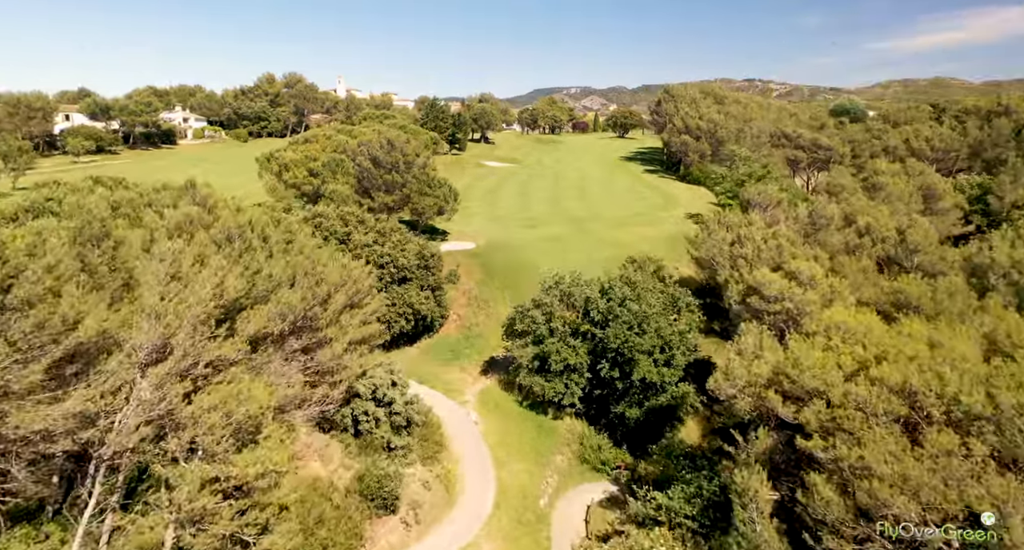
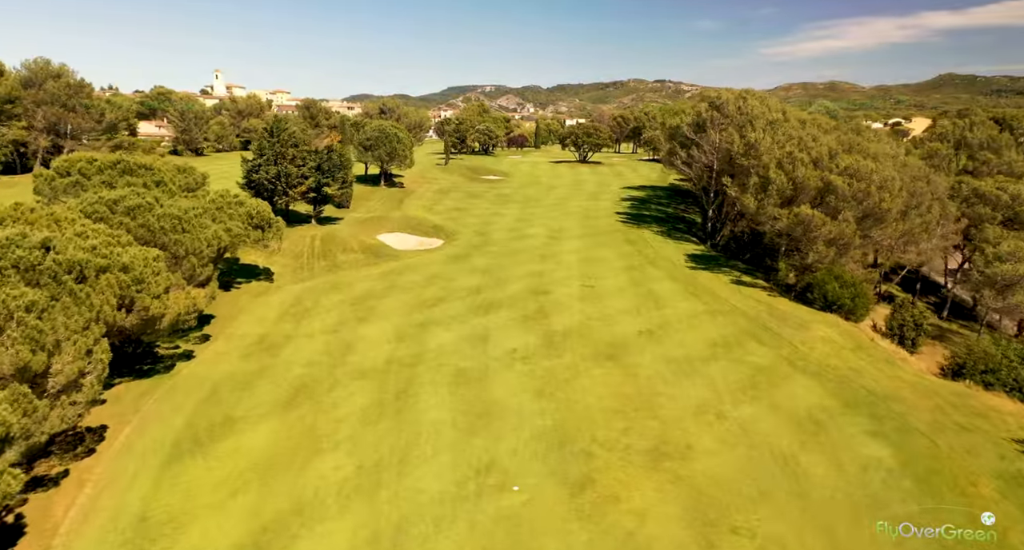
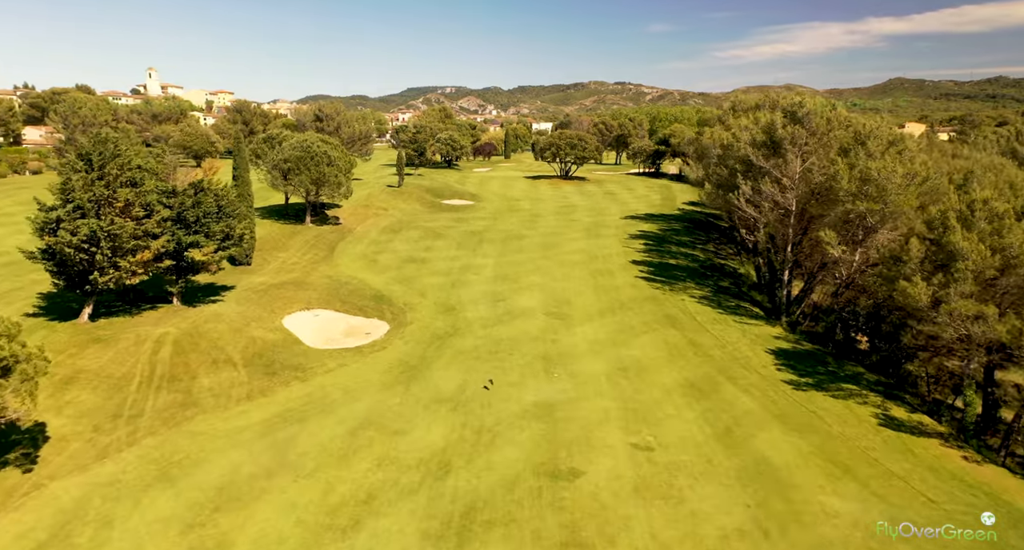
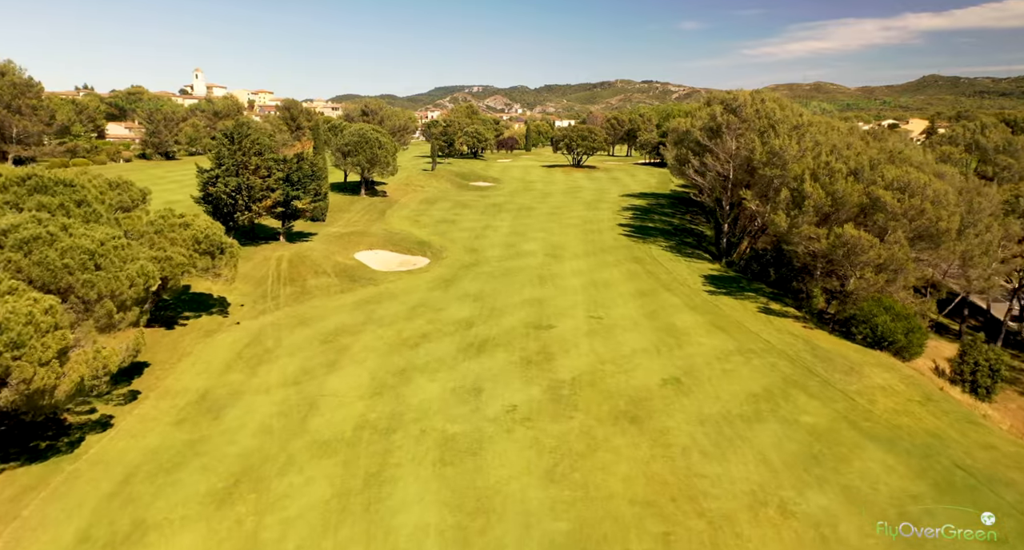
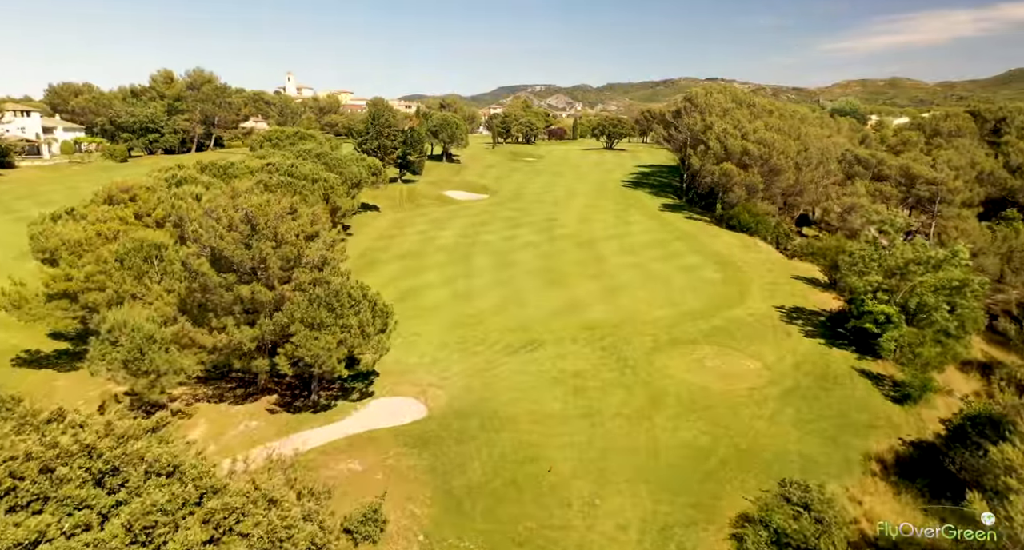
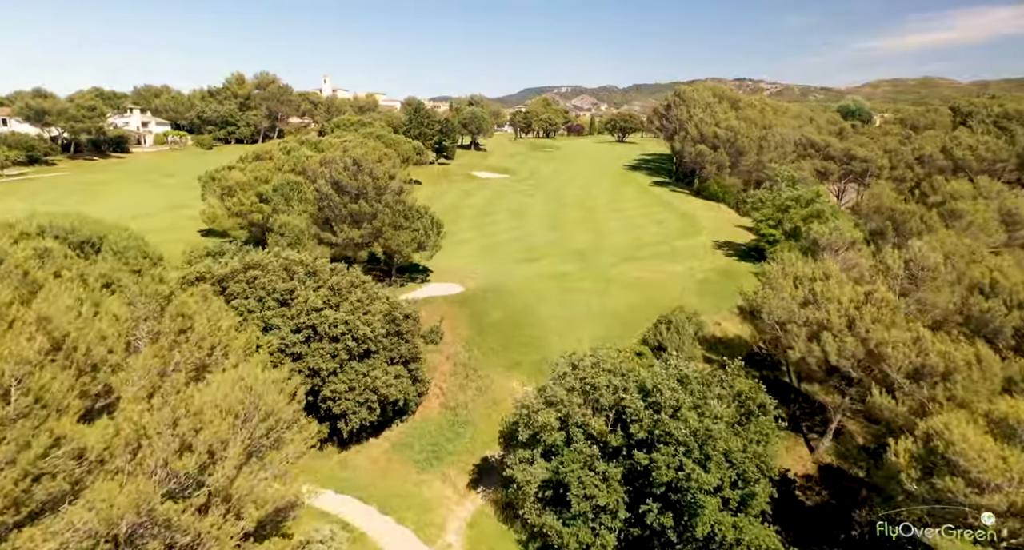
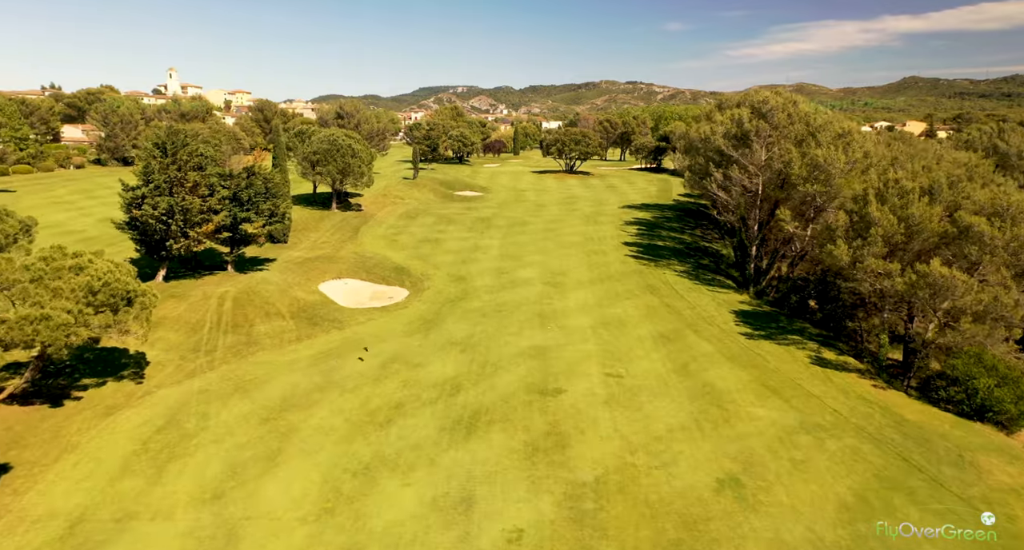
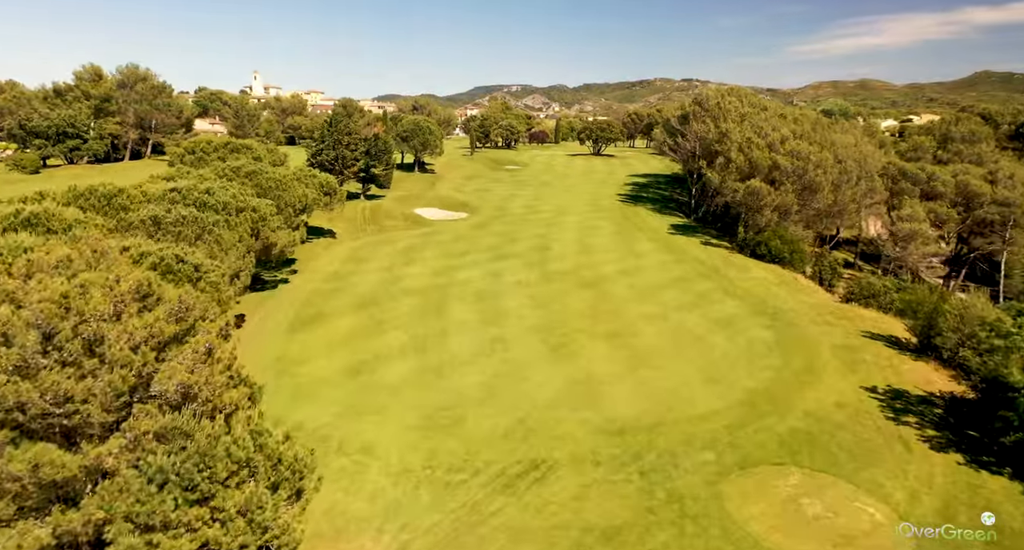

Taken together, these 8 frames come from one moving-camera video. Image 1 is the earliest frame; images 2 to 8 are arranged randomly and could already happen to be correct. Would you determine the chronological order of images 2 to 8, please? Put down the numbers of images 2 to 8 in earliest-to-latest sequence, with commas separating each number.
6, 5, 8, 2, 4, 7, 3
